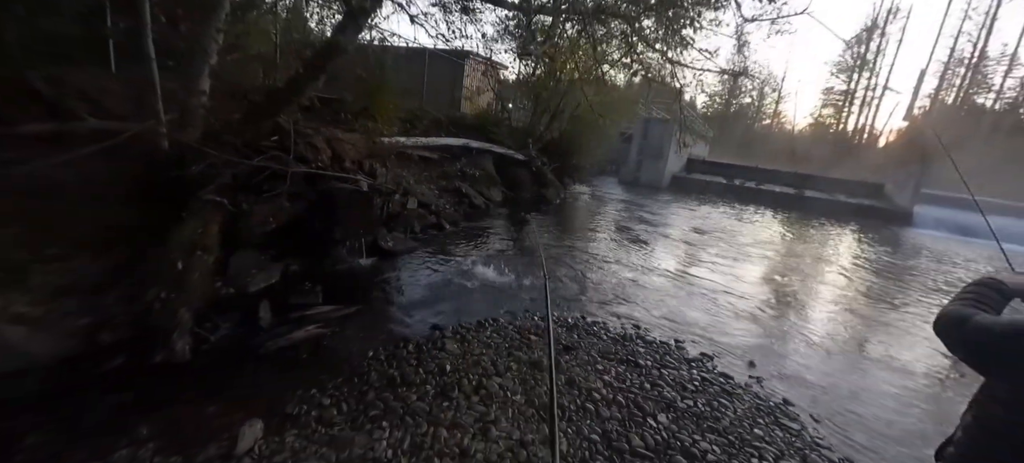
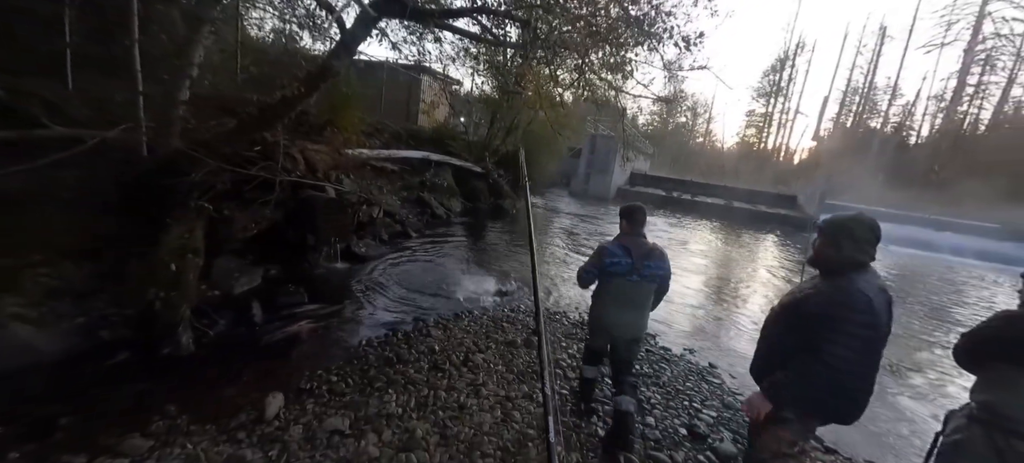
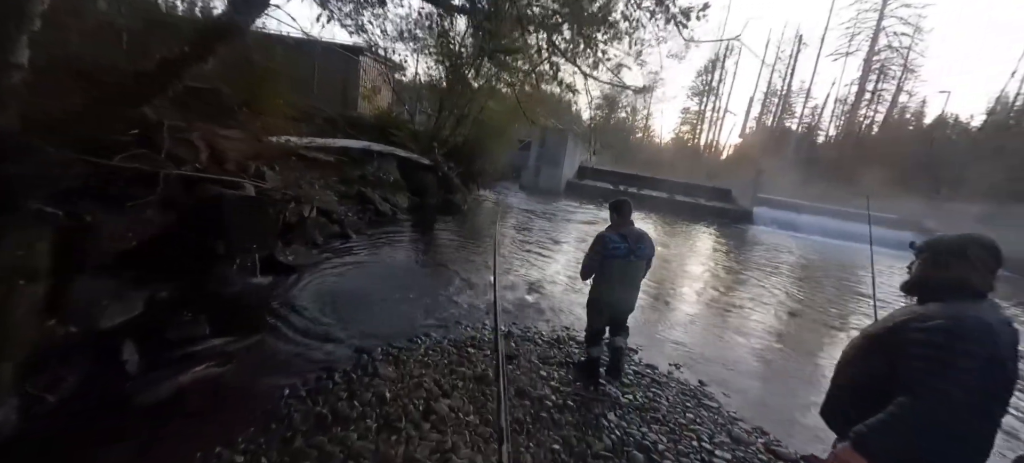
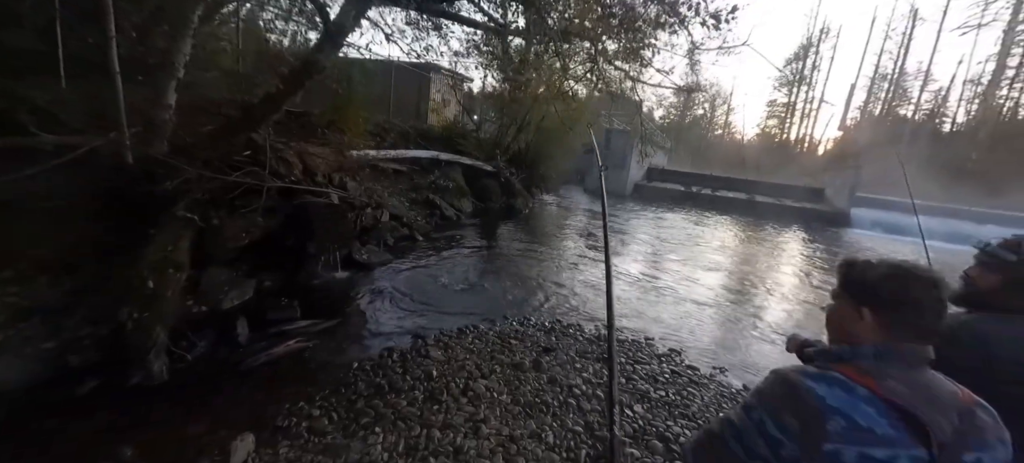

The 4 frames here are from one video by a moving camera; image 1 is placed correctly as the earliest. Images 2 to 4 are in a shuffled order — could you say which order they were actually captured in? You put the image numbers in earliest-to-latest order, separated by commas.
4, 2, 3
